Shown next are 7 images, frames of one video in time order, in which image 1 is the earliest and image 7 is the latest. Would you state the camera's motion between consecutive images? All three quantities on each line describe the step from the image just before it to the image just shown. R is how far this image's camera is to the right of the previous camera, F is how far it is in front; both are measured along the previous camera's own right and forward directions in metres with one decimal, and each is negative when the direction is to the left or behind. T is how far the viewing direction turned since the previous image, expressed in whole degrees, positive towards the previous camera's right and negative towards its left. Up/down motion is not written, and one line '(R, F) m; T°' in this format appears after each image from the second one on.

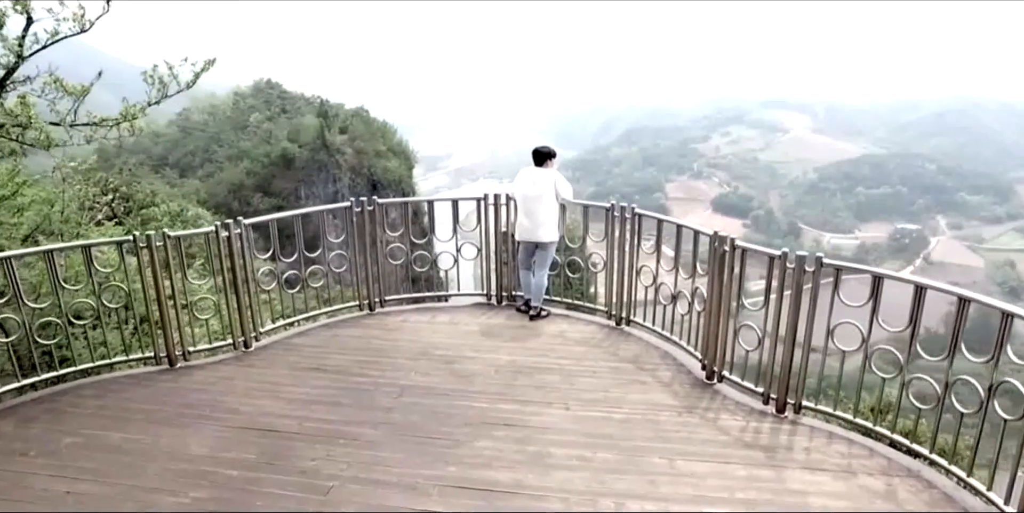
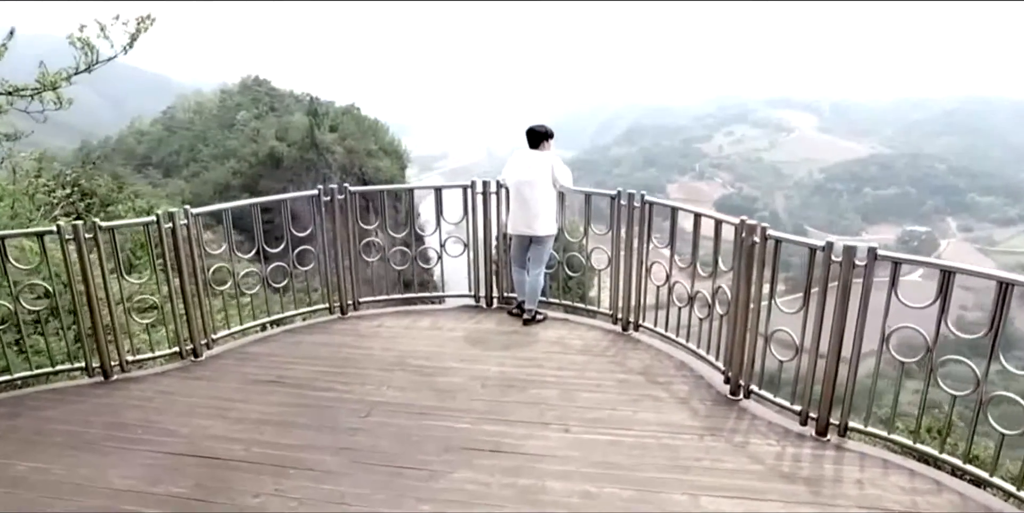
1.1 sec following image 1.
(0.0, +0.6) m; 0°
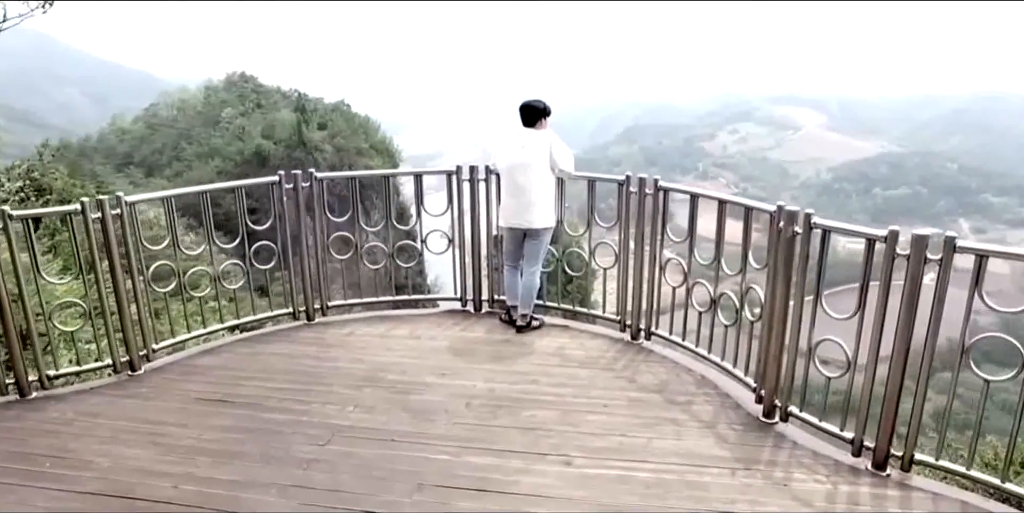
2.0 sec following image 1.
(0.0, +0.6) m; 0°
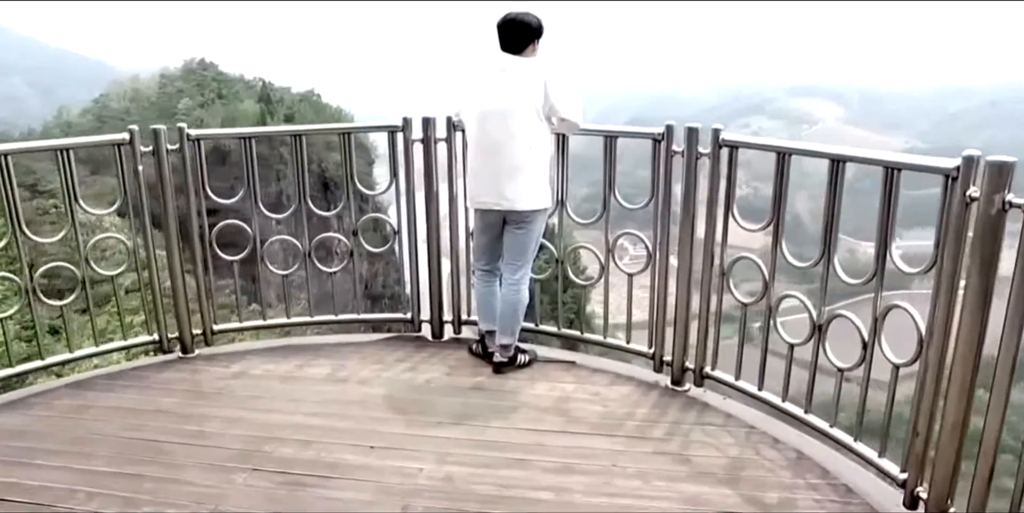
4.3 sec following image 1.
(+0.1, +1.2) m; +1°
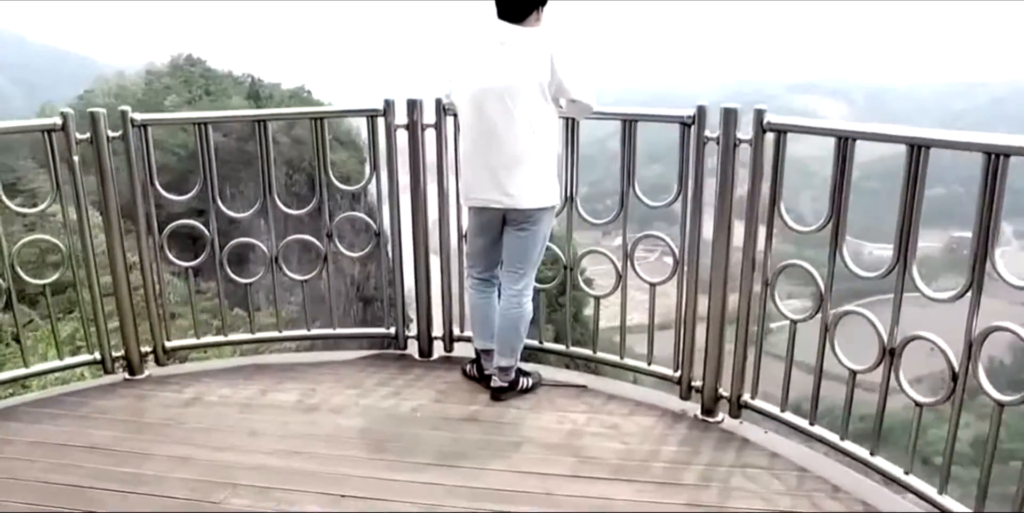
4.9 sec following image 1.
(0.0, +0.3) m; 0°
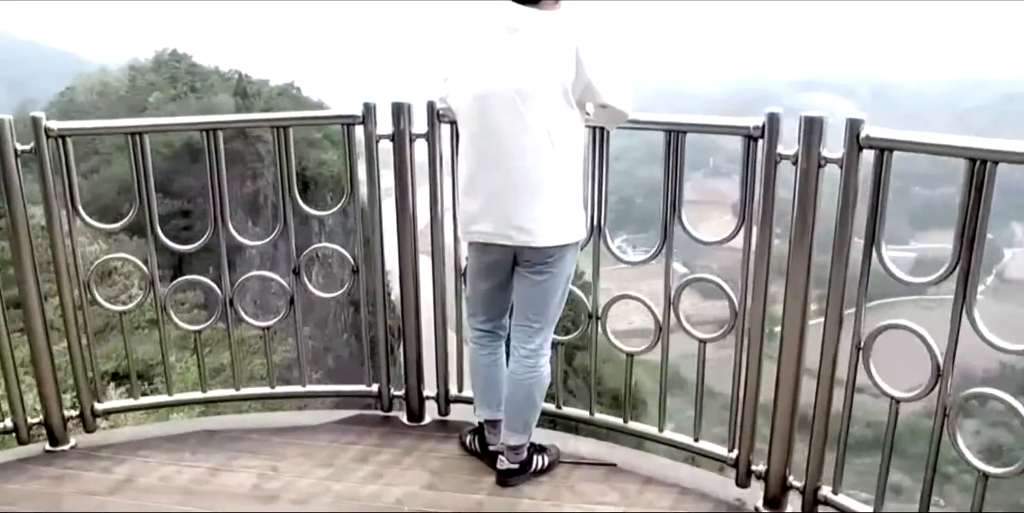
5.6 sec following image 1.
(0.0, +0.4) m; 0°
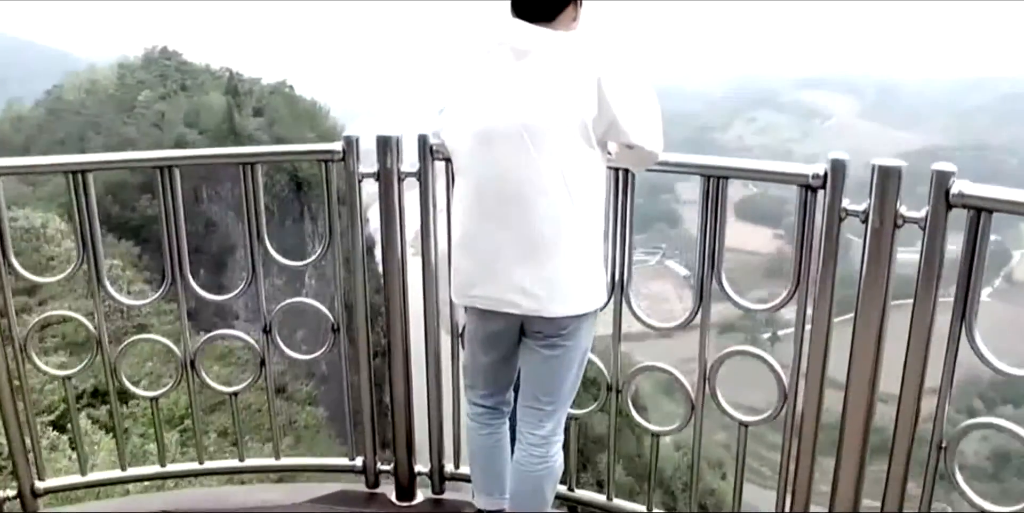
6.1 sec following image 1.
(0.0, +0.2) m; 0°
